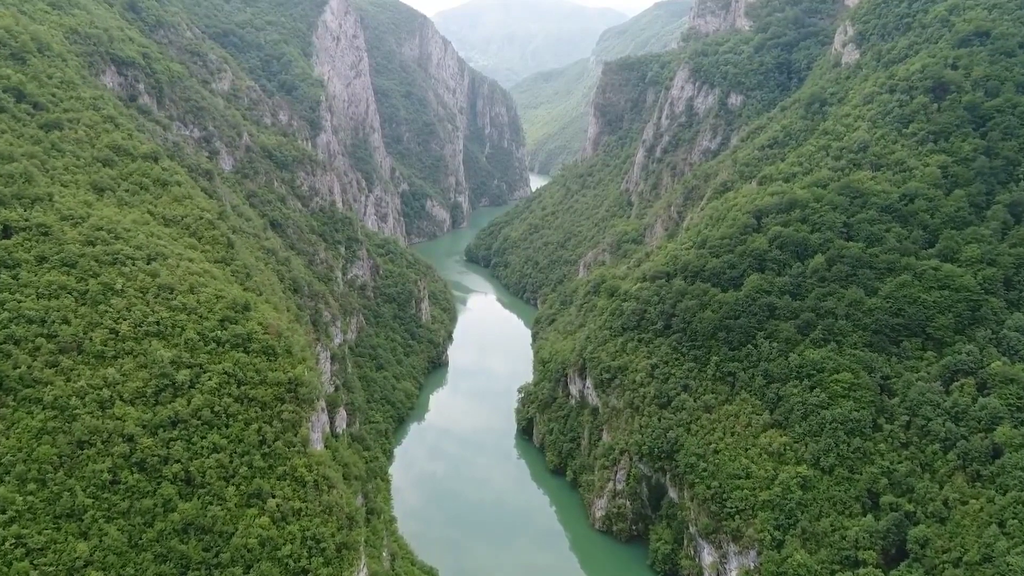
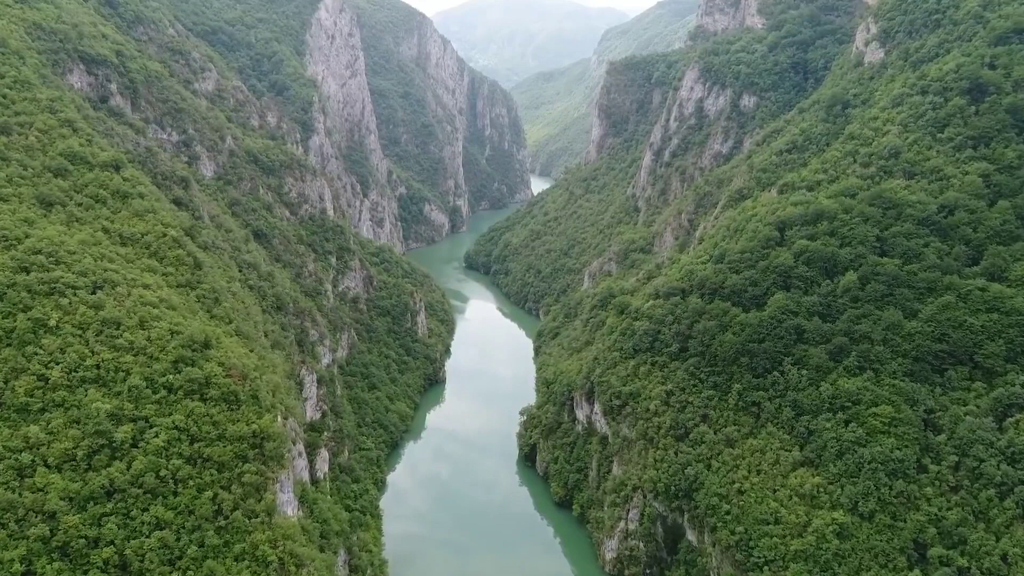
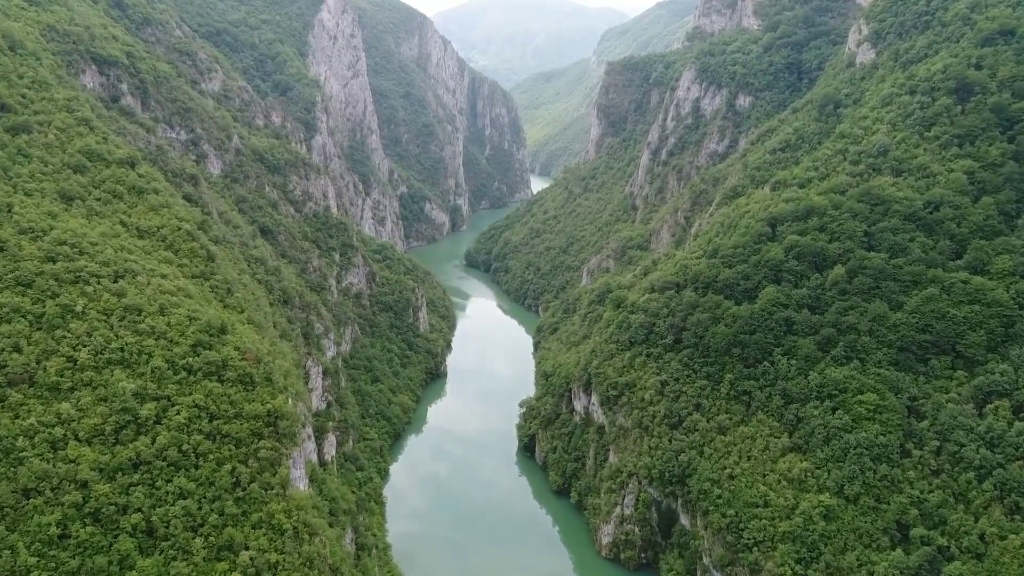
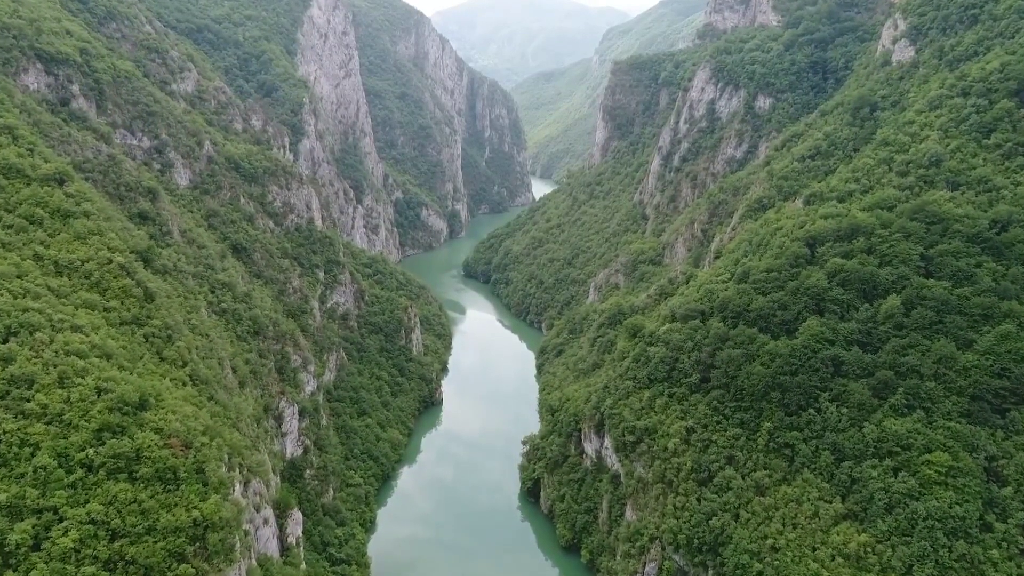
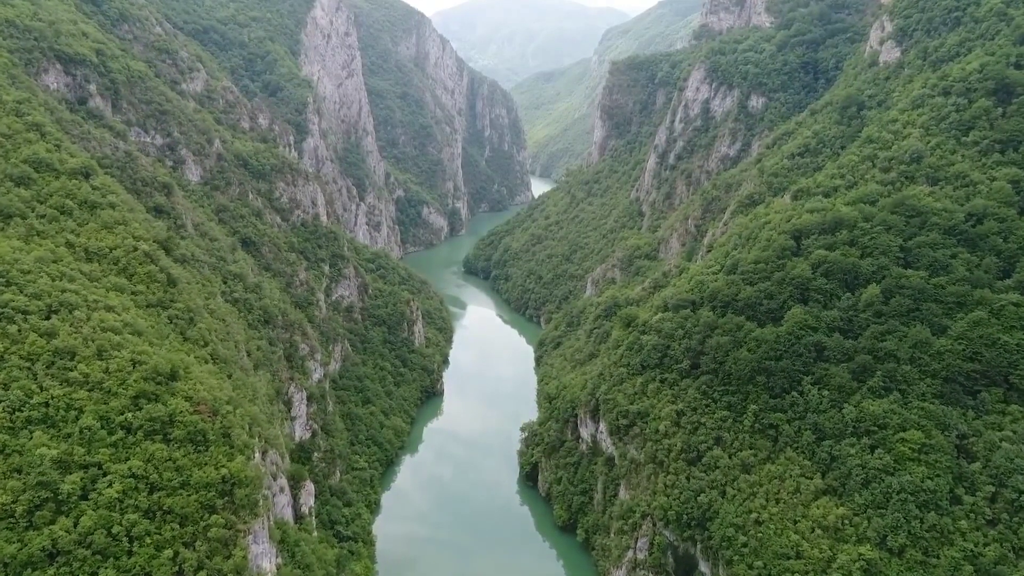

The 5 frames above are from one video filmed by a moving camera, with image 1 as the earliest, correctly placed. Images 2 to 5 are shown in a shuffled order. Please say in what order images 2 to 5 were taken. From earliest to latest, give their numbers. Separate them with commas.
3, 2, 5, 4
